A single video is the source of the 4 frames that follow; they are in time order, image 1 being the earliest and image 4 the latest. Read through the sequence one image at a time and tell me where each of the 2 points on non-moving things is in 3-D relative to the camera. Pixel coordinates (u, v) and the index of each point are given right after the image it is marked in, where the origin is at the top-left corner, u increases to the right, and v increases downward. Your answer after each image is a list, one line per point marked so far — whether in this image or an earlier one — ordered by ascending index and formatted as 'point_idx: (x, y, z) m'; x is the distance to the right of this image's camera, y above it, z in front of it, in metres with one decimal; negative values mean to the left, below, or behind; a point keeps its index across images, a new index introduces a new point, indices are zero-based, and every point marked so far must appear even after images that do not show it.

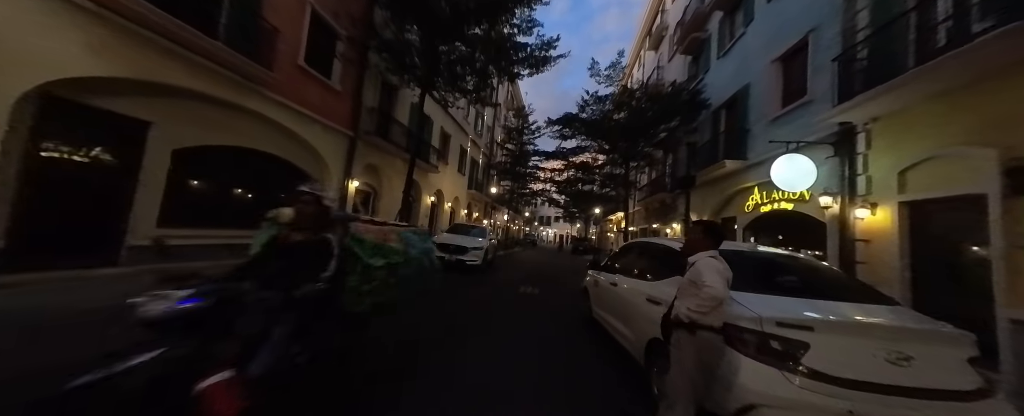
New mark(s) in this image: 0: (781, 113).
0: (+9.0, +3.1, +9.5) m
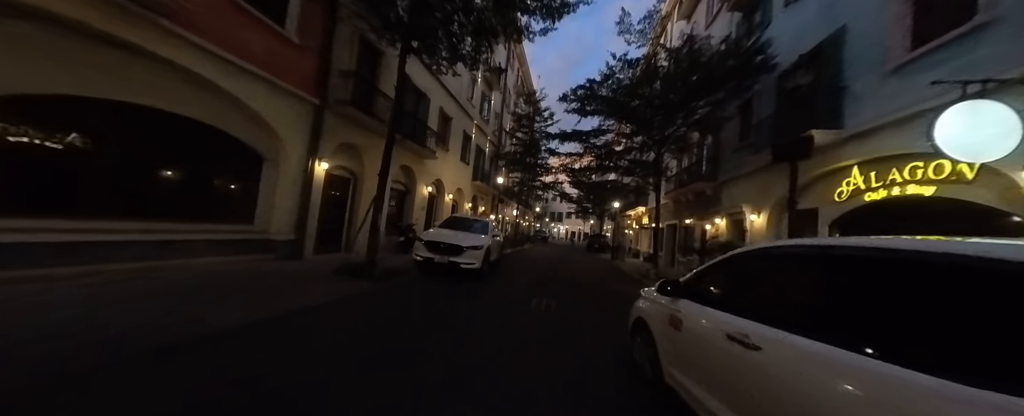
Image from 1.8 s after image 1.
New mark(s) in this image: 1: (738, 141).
0: (+9.2, +3.5, +6.5) m
1: (+11.3, +3.3, +14.2) m
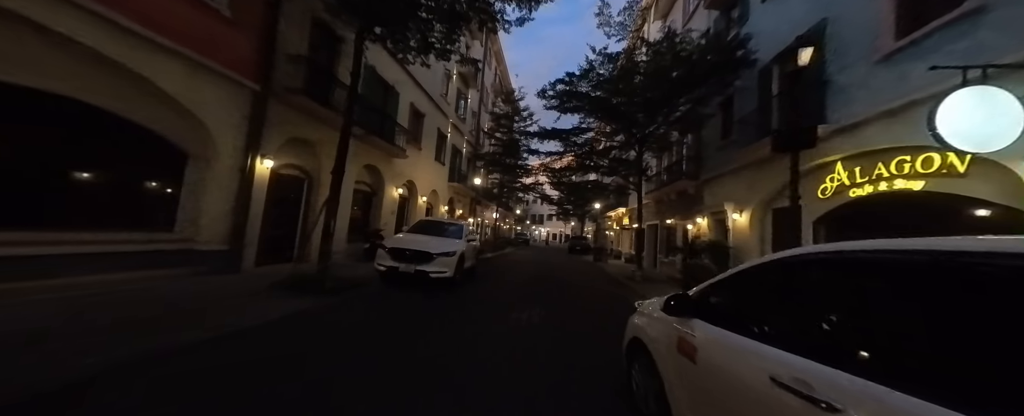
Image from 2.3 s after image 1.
0: (+8.6, +3.6, +6.3) m
1: (+10.2, +3.4, +14.1) m
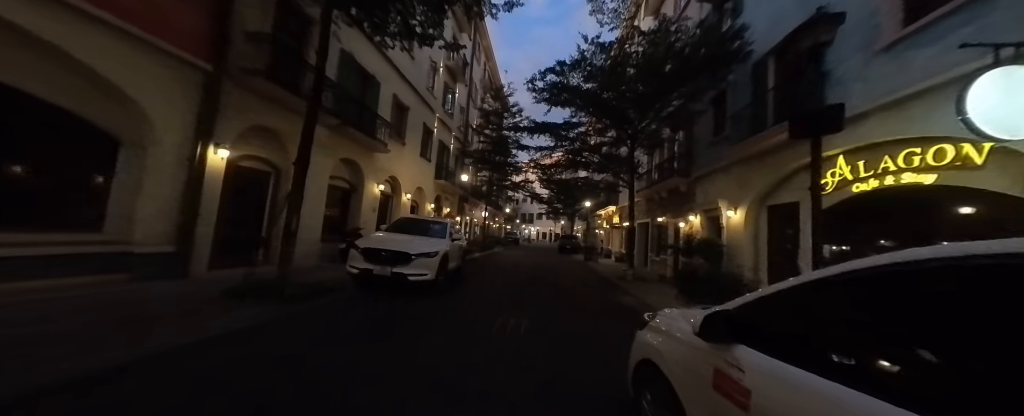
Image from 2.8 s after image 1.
0: (+8.3, +3.7, +5.9) m
1: (+9.6, +3.5, +13.8) m
